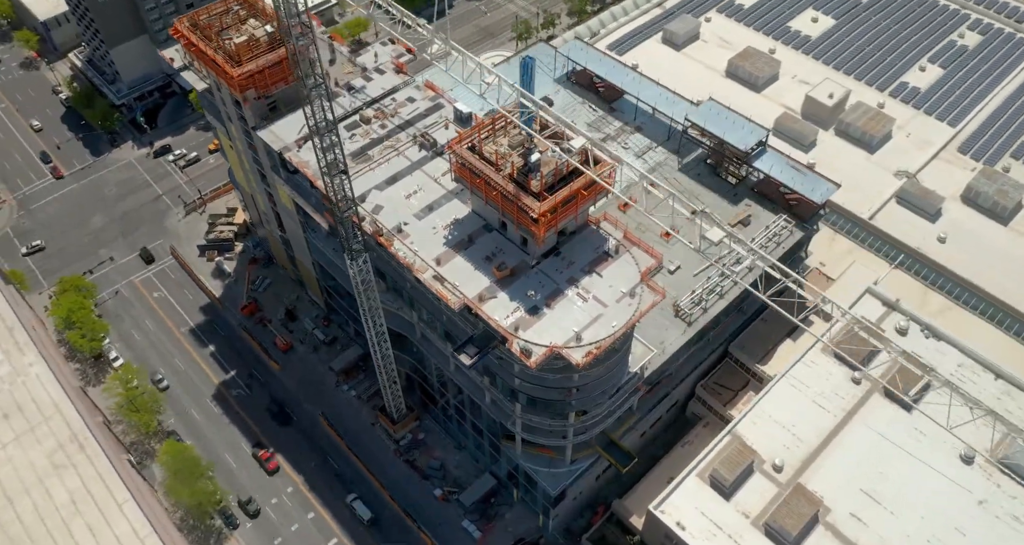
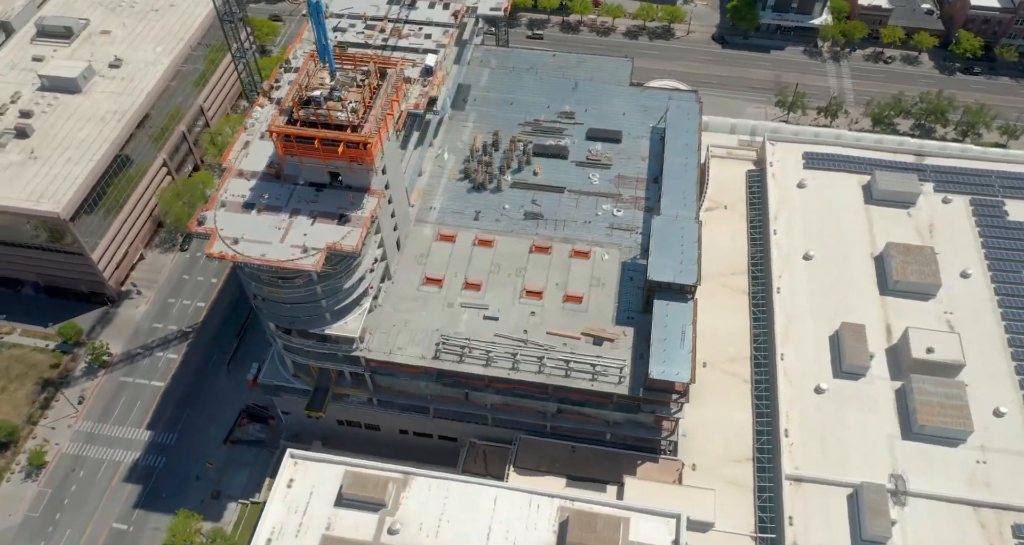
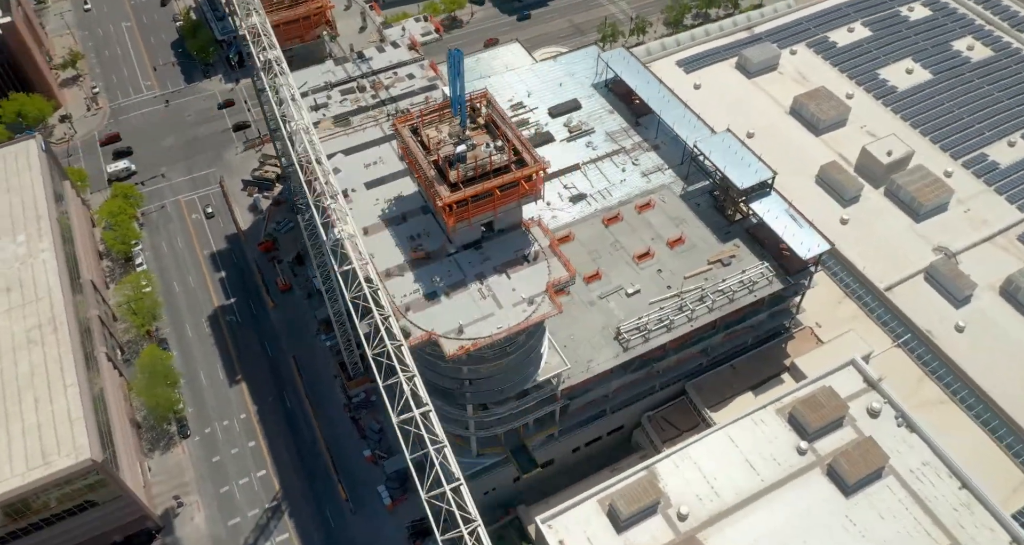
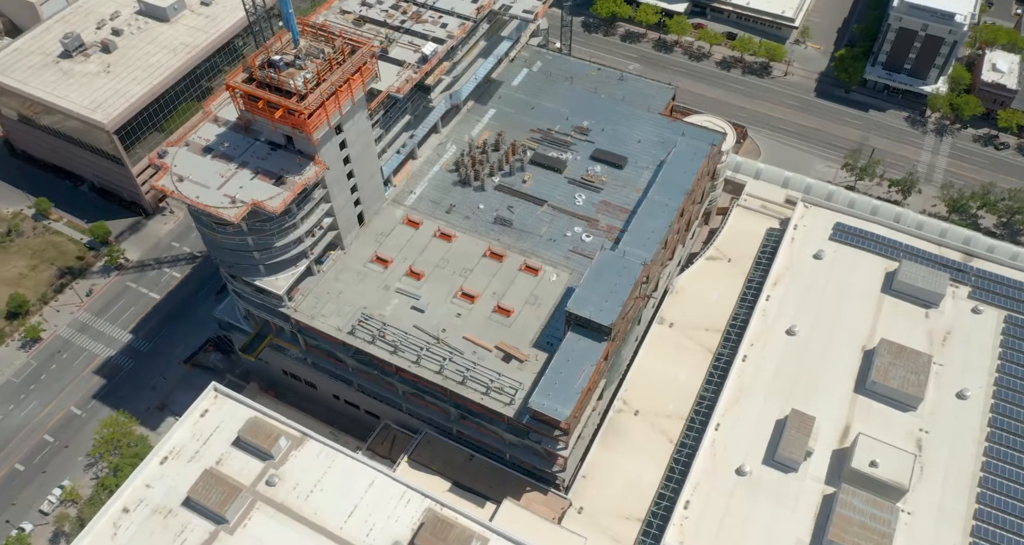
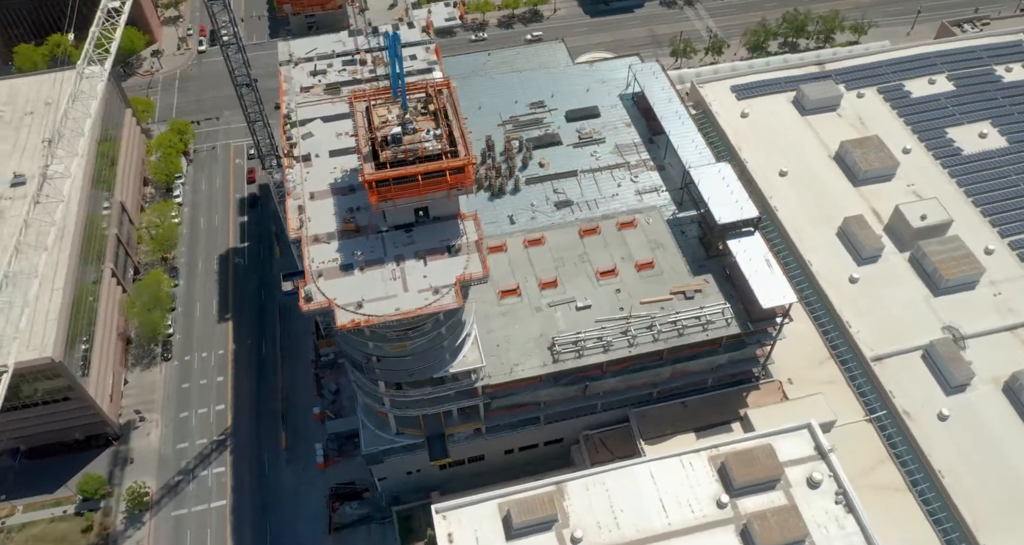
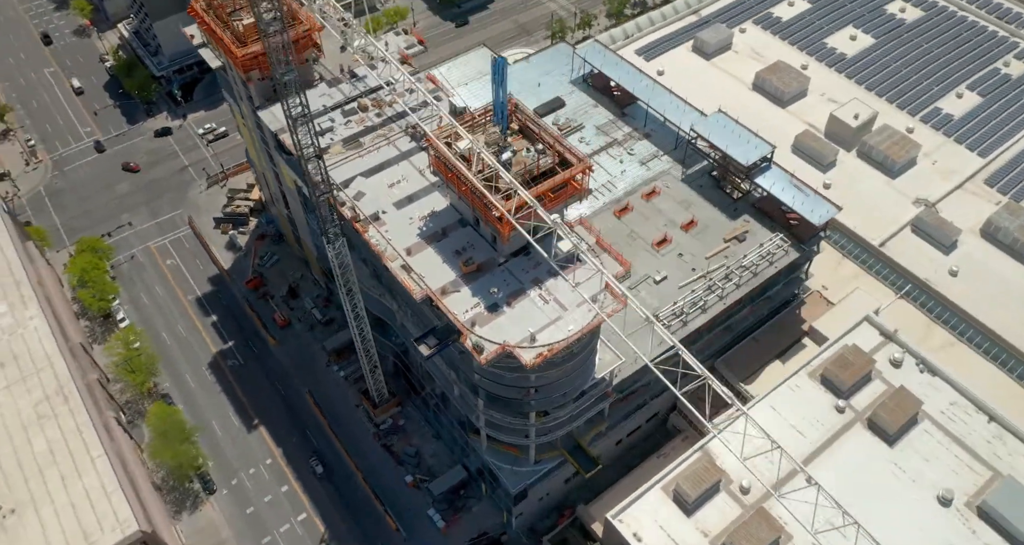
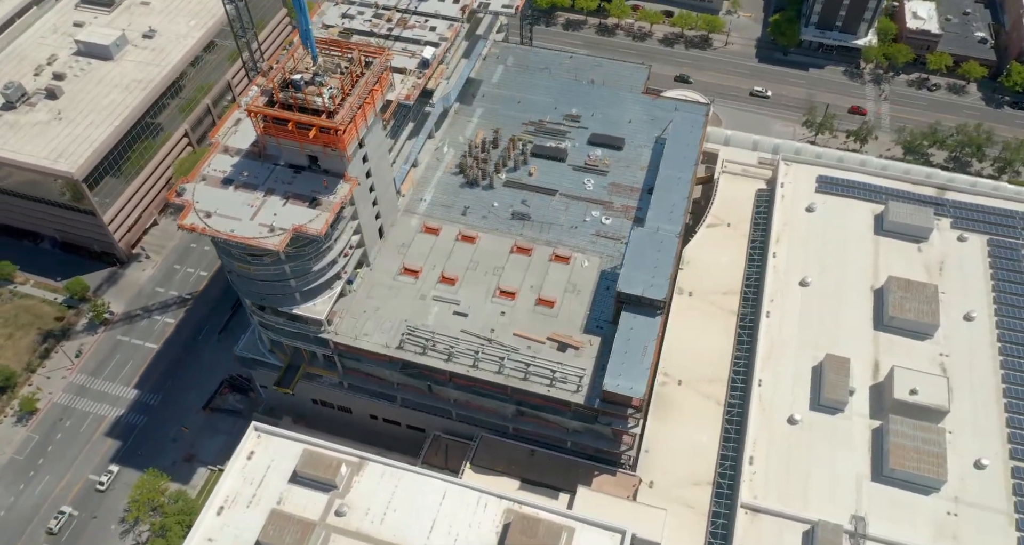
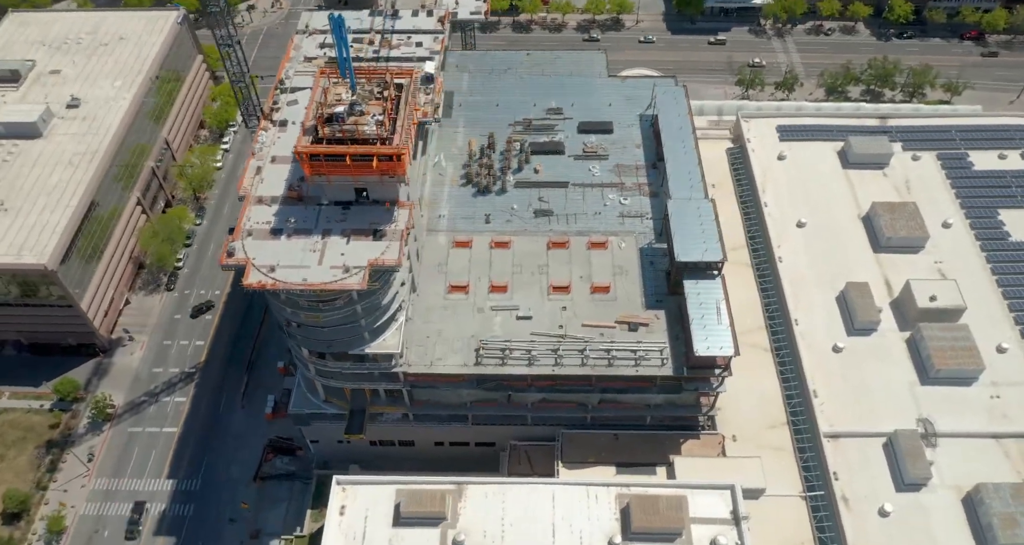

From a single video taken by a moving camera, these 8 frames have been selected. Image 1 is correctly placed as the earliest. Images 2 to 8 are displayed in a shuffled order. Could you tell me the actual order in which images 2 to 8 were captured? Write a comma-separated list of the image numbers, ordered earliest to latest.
6, 3, 5, 8, 2, 7, 4
